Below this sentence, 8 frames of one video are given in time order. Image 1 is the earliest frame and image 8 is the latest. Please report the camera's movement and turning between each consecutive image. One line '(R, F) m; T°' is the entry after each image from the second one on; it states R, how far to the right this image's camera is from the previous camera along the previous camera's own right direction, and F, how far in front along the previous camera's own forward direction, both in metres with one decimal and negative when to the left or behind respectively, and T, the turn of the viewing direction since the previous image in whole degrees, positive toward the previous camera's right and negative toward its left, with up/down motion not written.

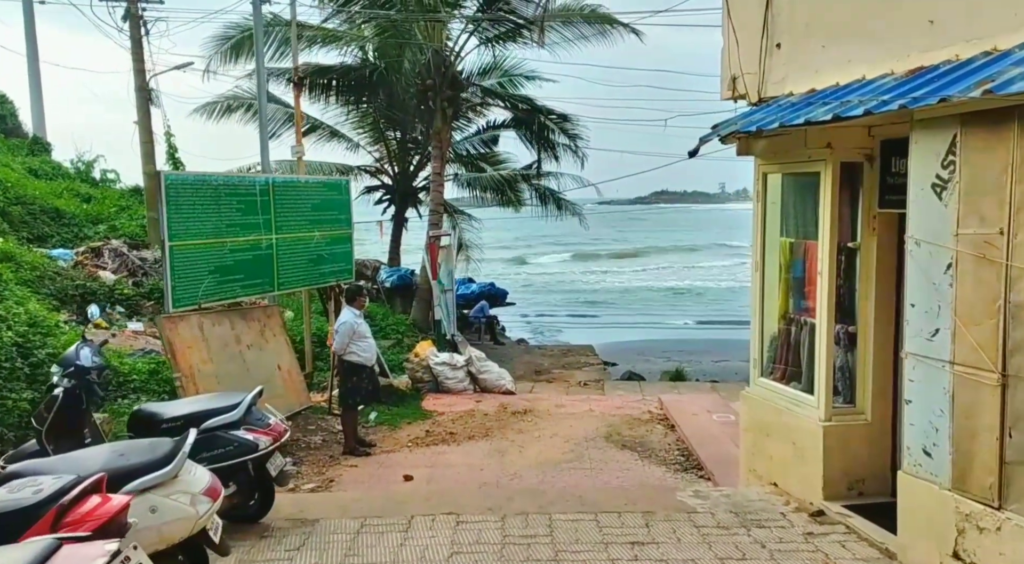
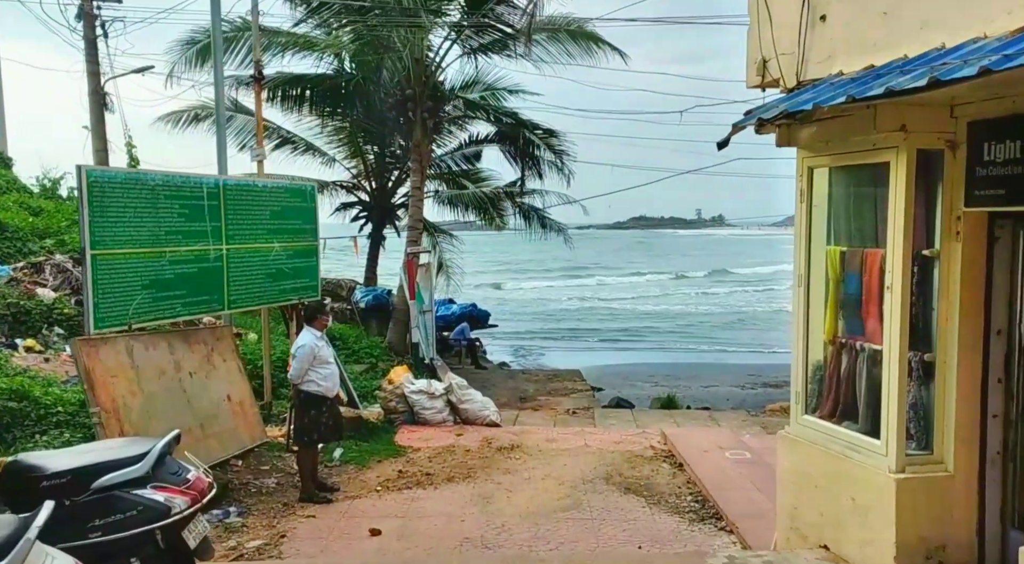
(-0.1, +1.0) m; +1°
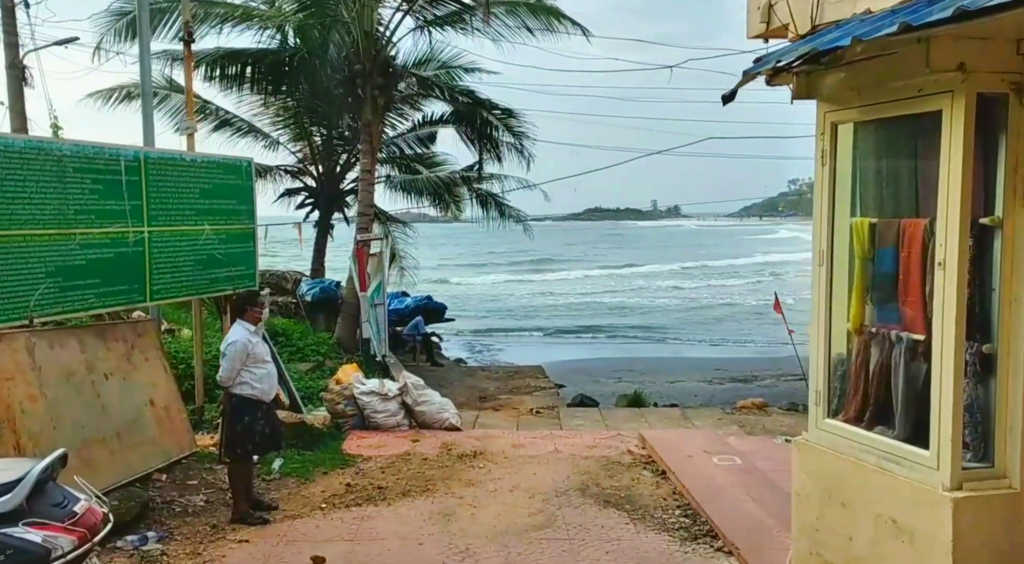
(-0.1, +0.8) m; +3°
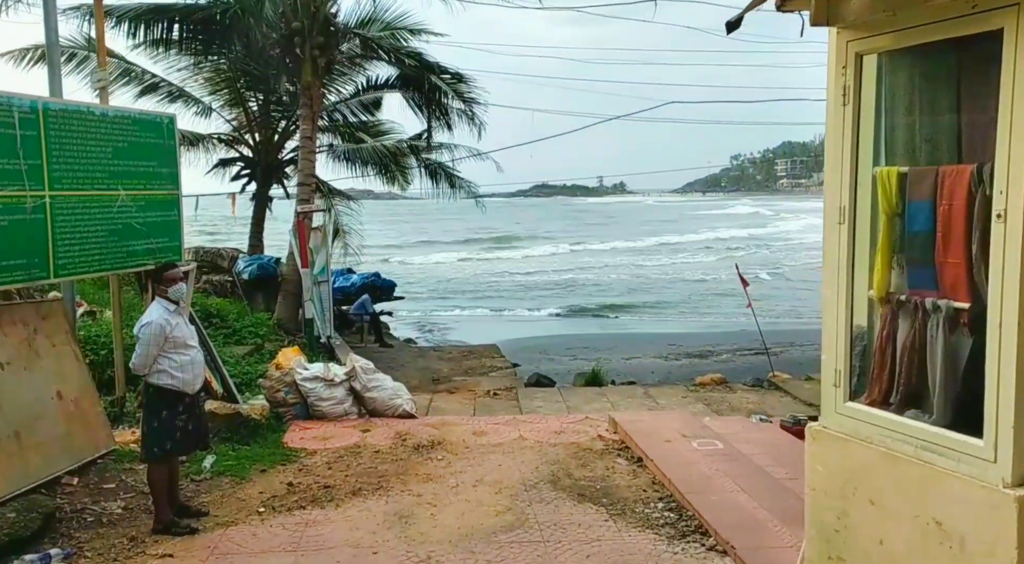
(-0.1, +0.6) m; +3°
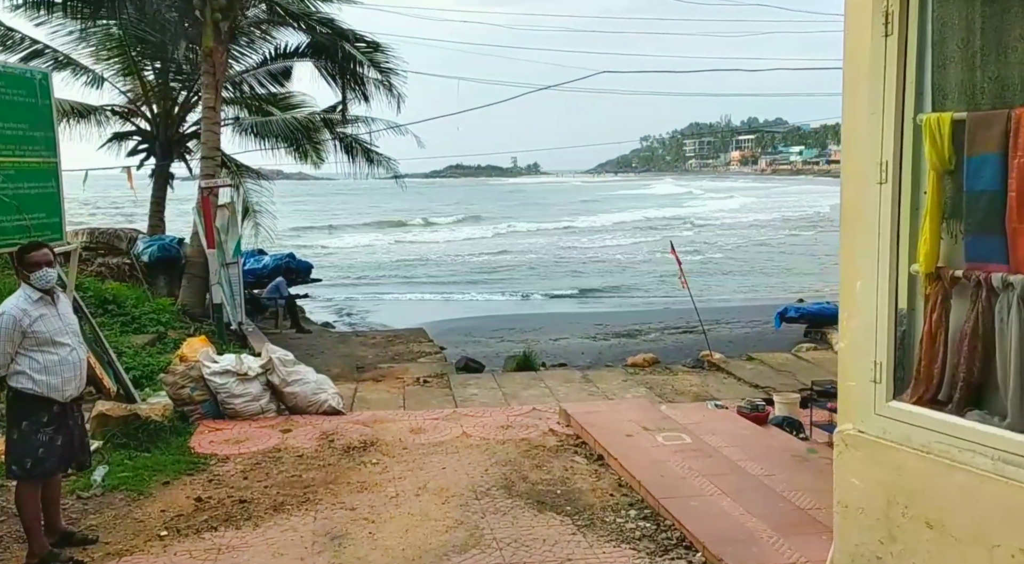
(-0.2, +0.7) m; +5°
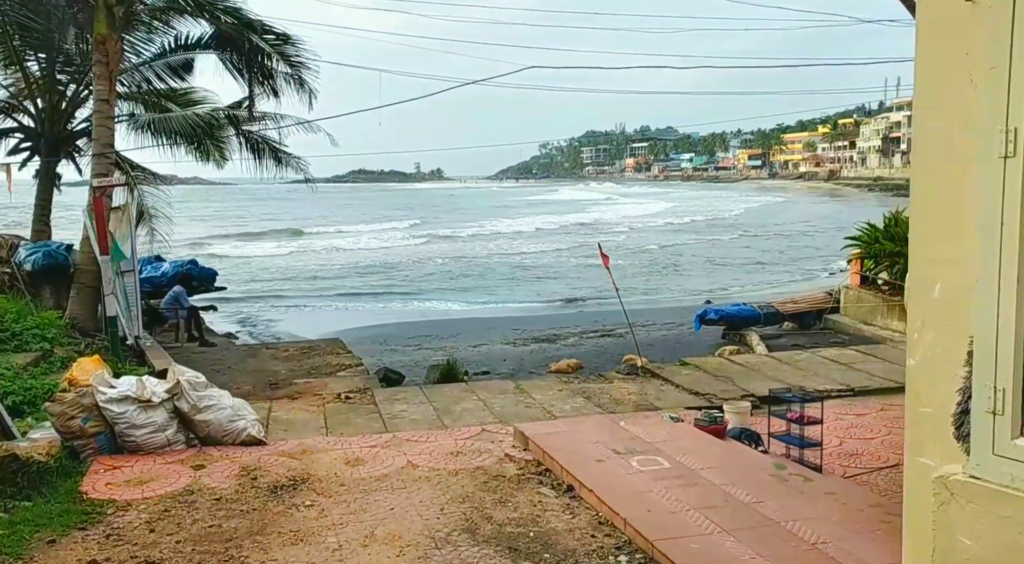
(-0.2, +0.7) m; +6°
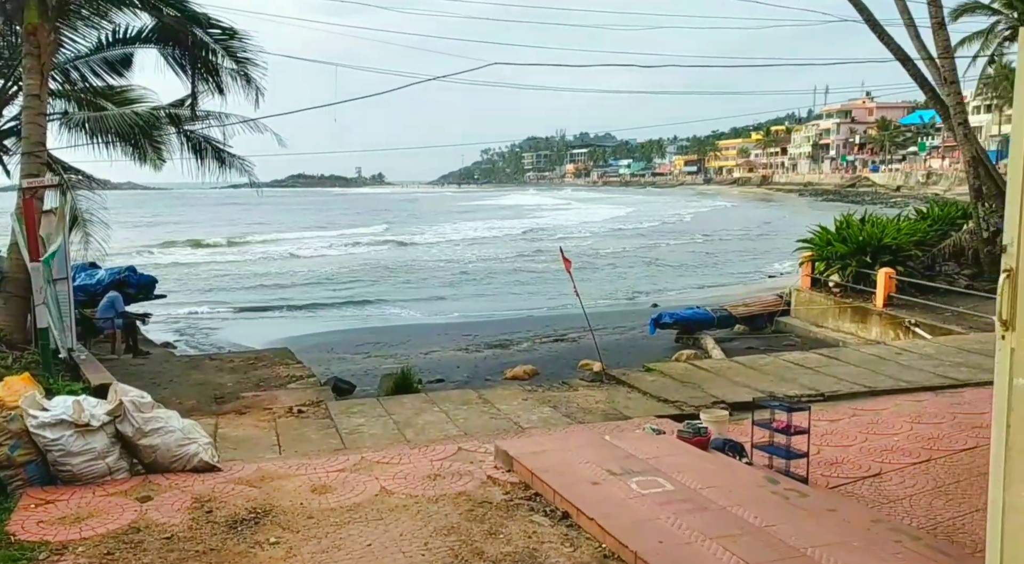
(-0.2, +0.5) m; +3°
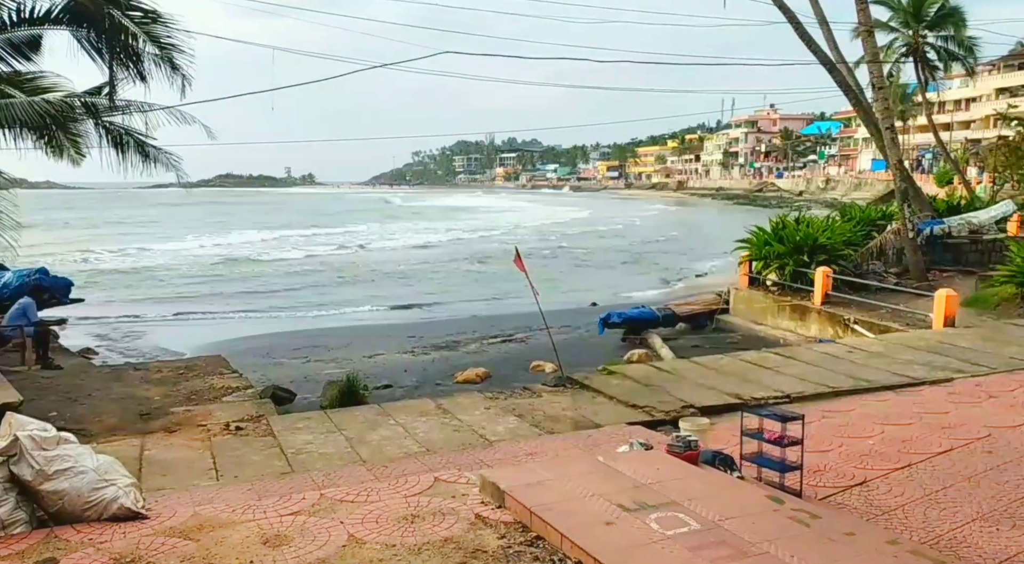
(-0.2, +0.8) m; +4°
